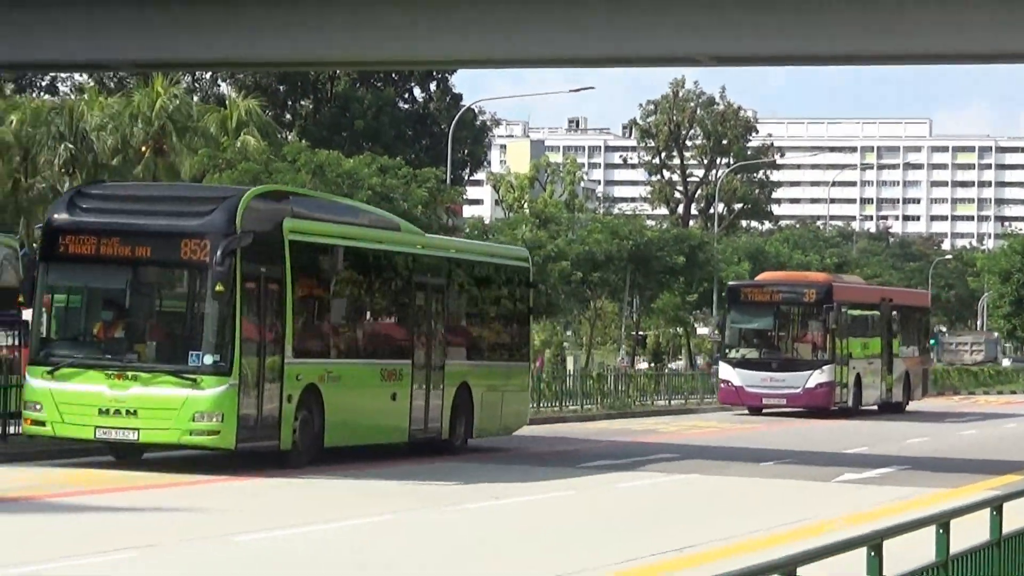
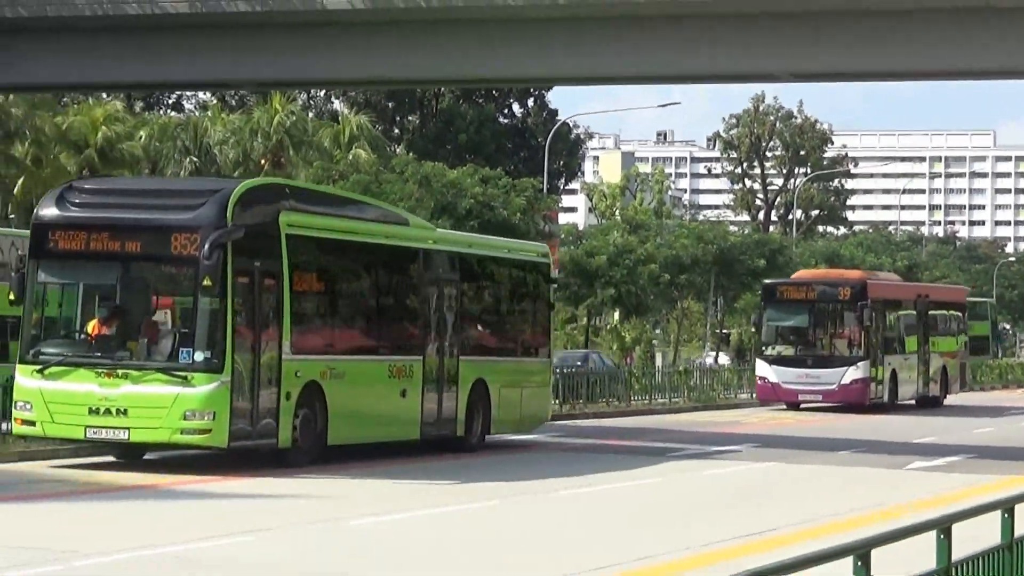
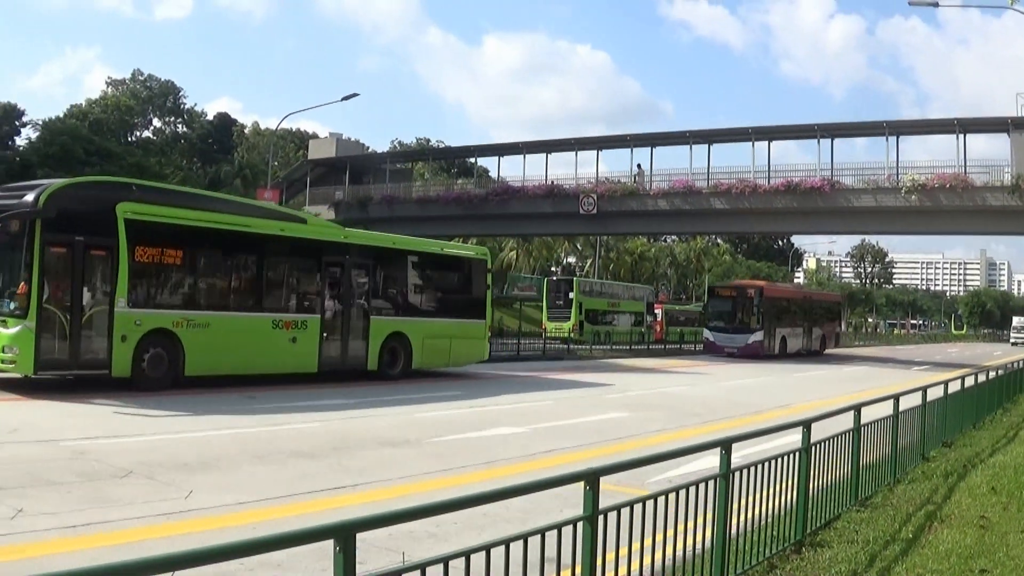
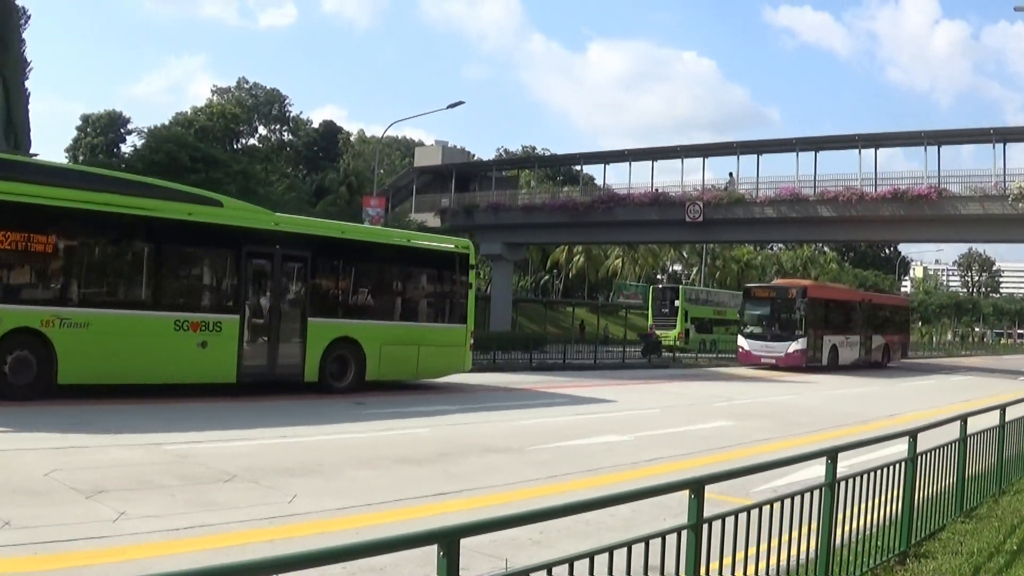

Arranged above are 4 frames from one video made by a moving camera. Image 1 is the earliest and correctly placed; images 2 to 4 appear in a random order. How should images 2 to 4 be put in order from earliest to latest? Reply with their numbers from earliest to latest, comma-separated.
2, 3, 4
